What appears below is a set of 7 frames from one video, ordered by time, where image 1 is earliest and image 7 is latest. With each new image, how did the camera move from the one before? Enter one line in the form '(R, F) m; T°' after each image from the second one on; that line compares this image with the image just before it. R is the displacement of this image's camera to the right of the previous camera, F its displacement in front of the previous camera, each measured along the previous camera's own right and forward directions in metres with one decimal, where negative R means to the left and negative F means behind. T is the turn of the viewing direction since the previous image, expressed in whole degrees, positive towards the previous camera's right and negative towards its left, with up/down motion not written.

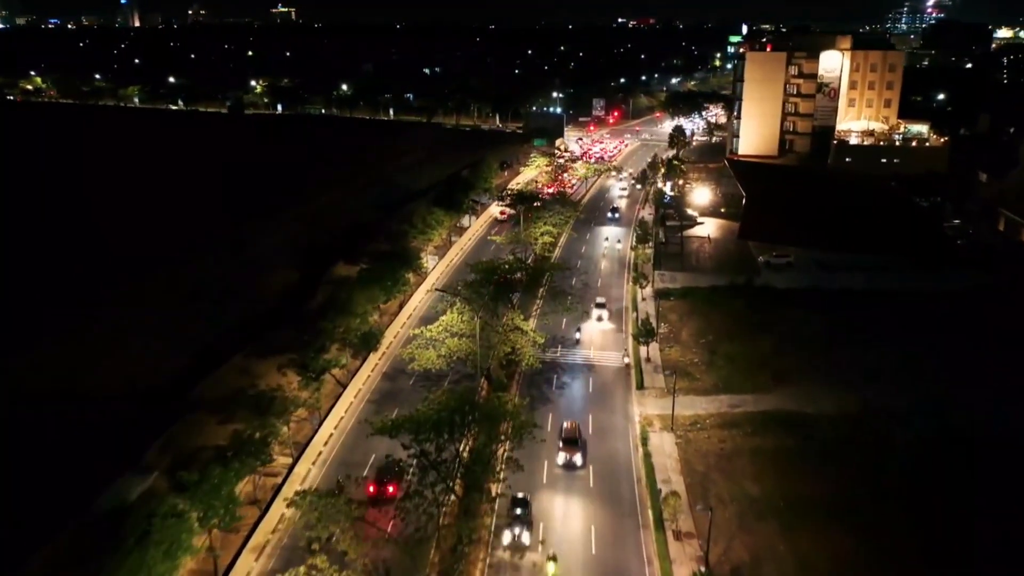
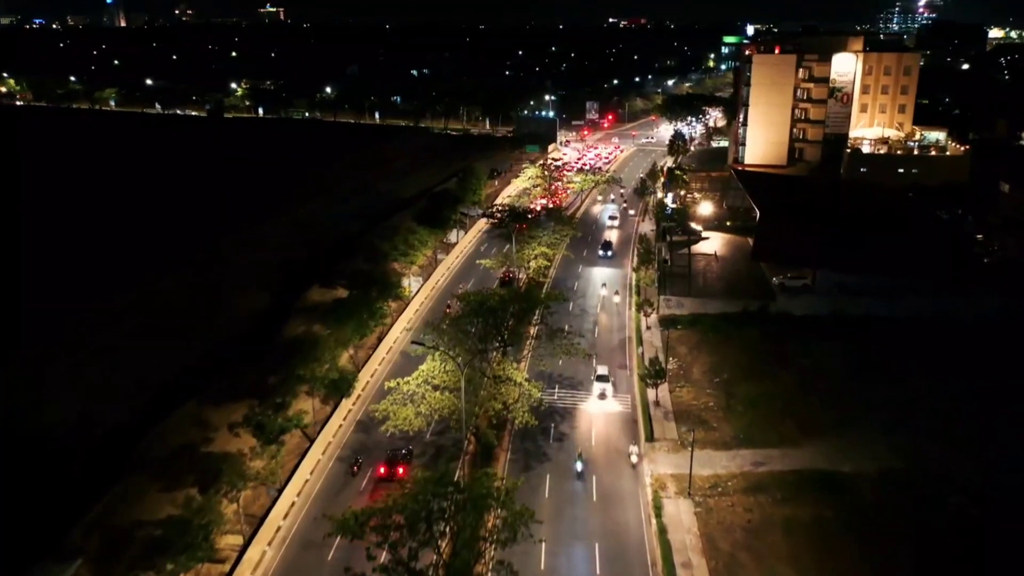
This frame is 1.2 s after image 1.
(0.0, +4.2) m; +1°
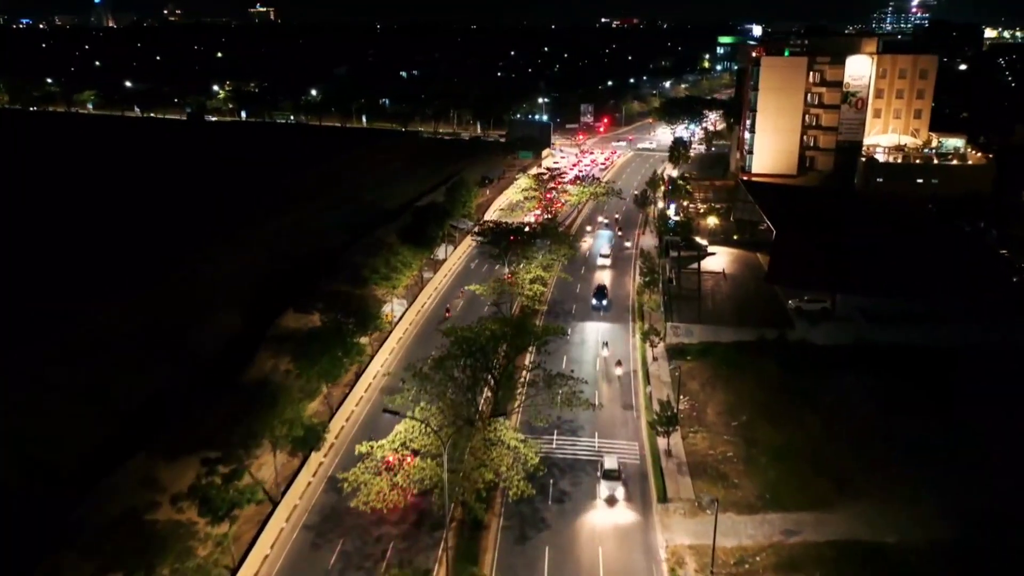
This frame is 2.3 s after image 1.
(0.0, +3.7) m; 0°
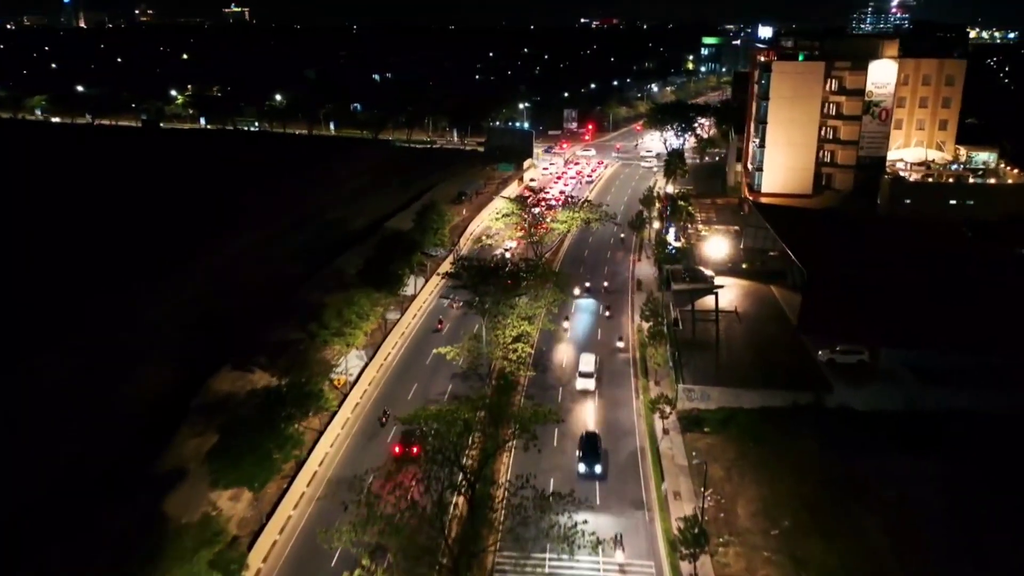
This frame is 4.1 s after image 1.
(+0.1, +6.6) m; +1°
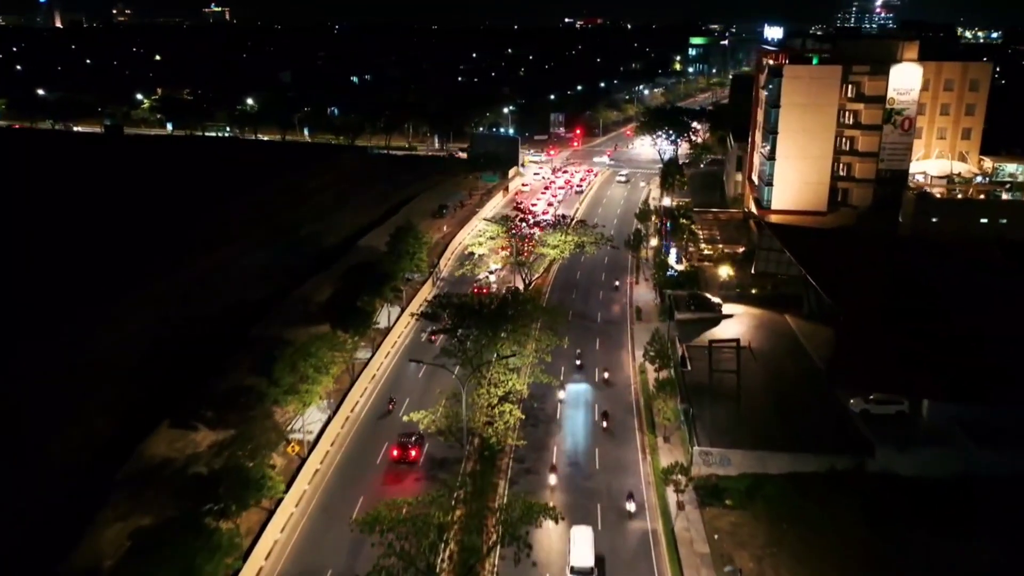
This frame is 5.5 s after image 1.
(0.0, +4.7) m; +1°
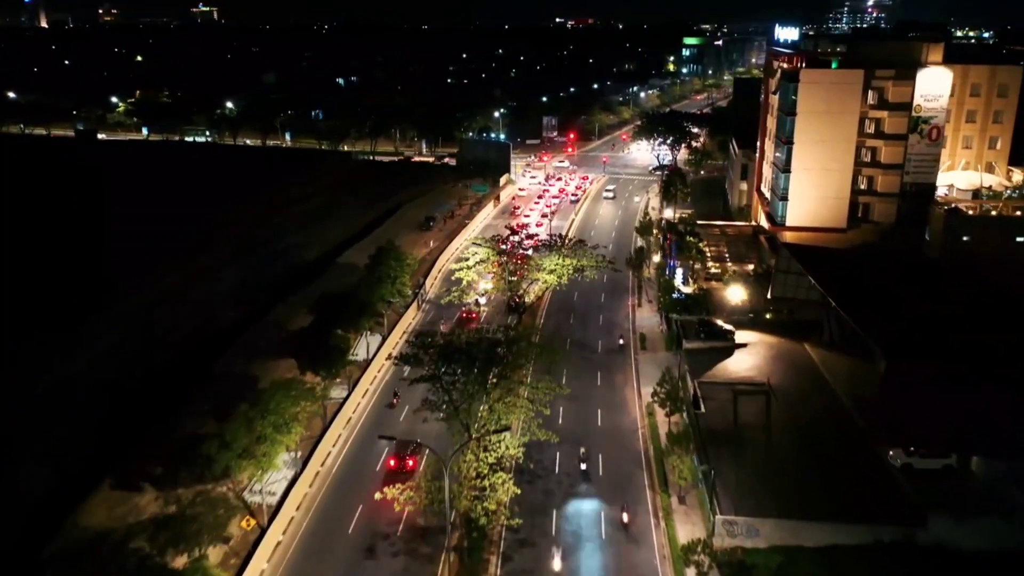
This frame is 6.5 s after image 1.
(0.0, +3.8) m; +1°
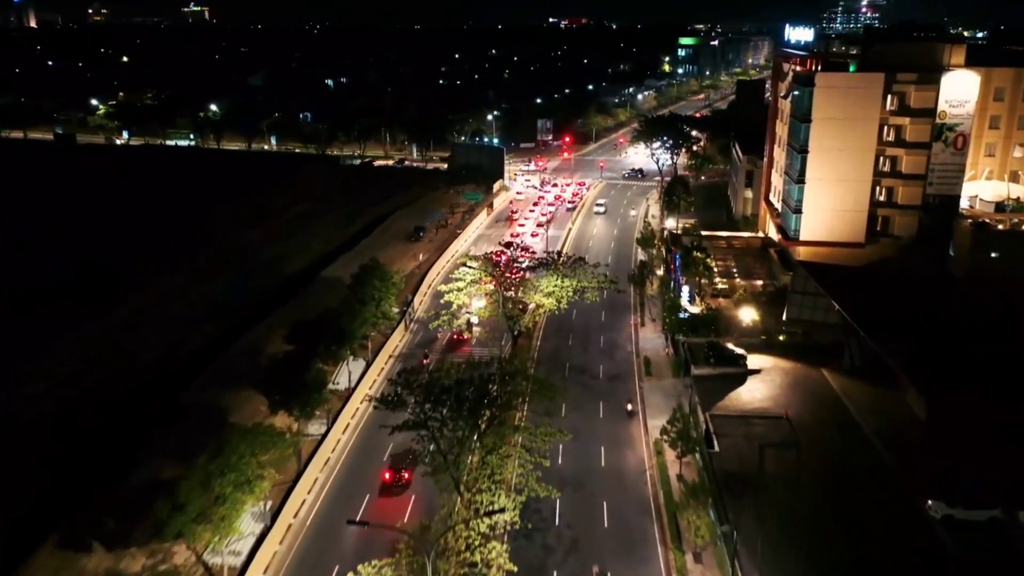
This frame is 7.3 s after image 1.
(0.0, +2.8) m; 0°
